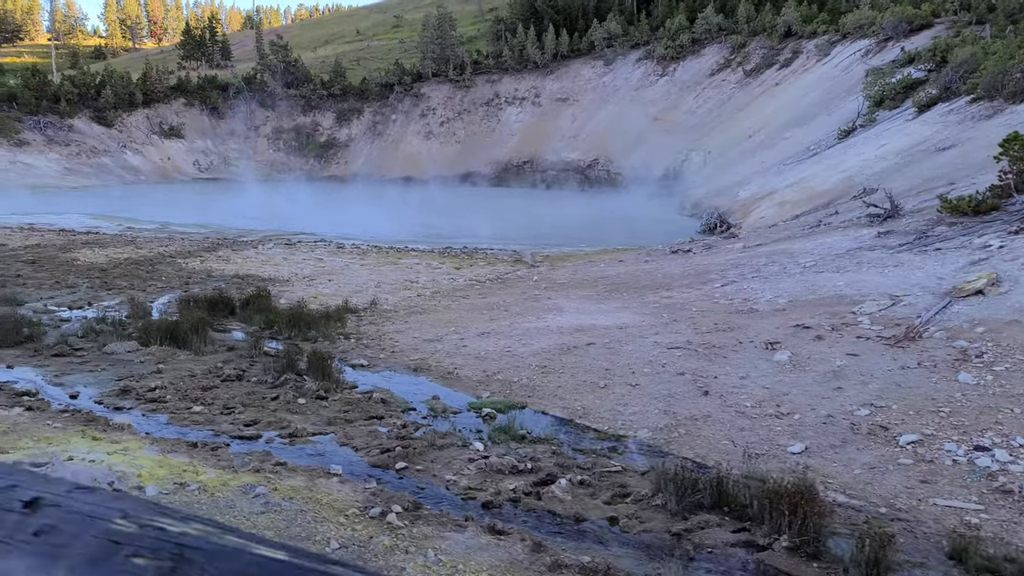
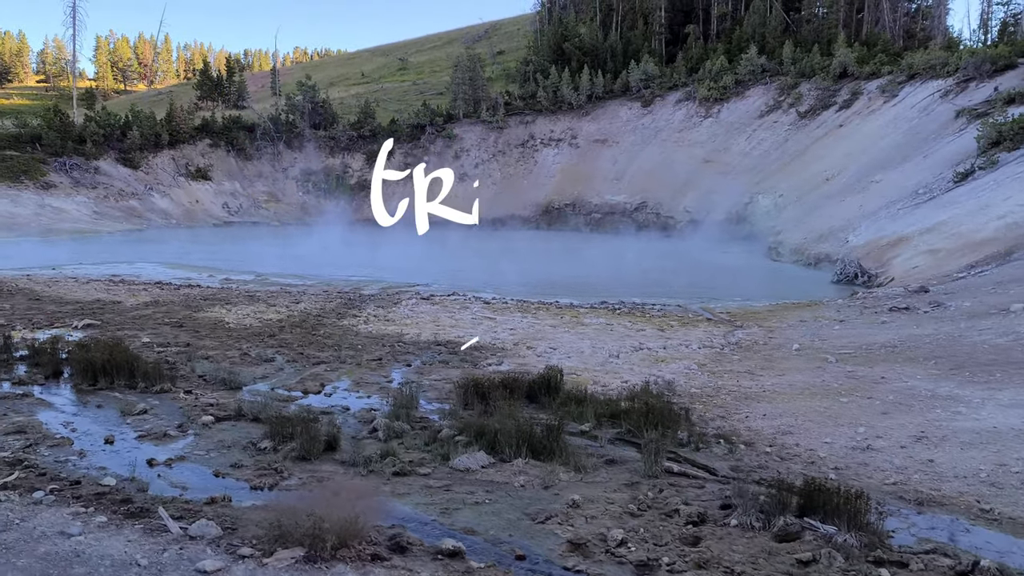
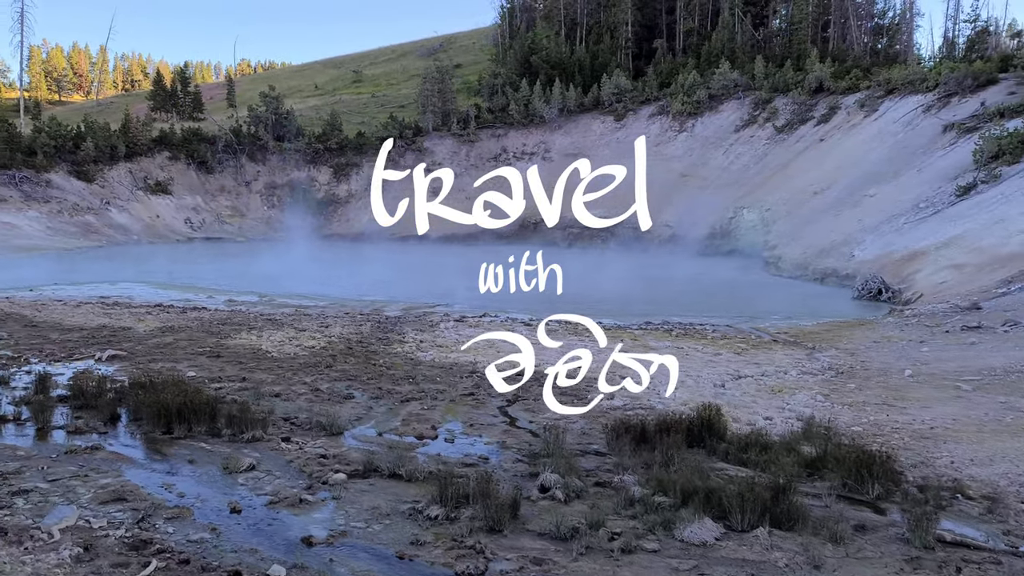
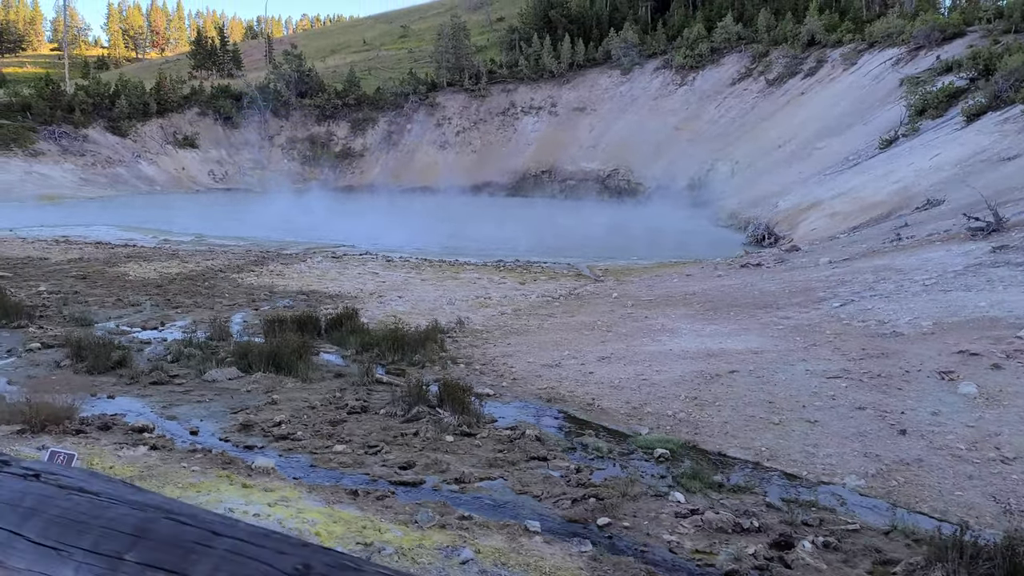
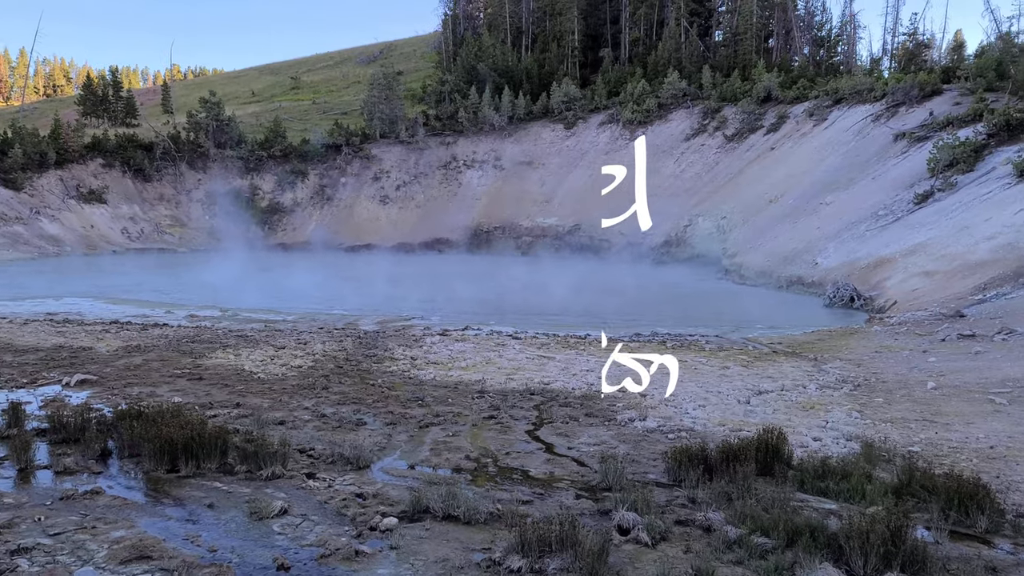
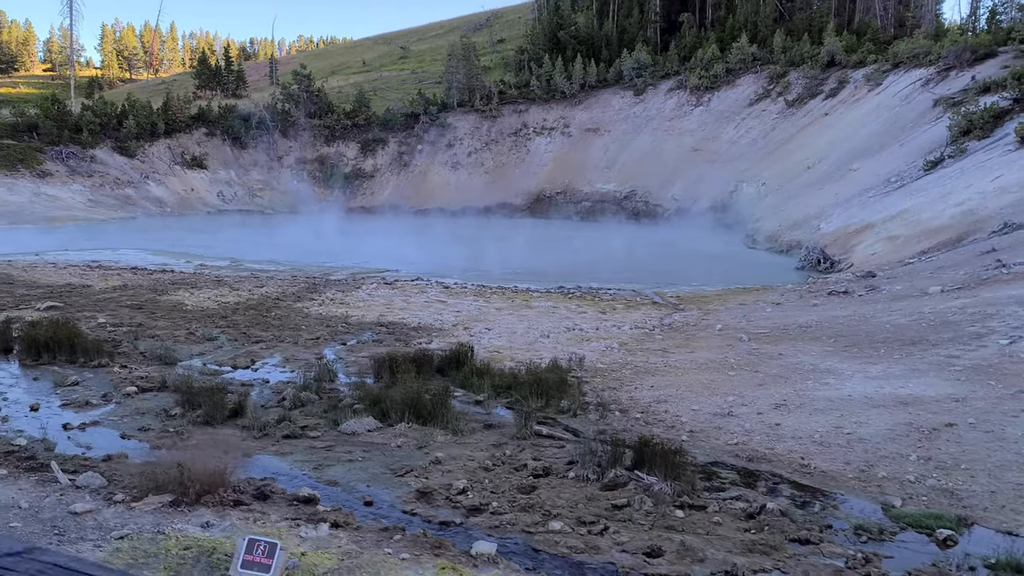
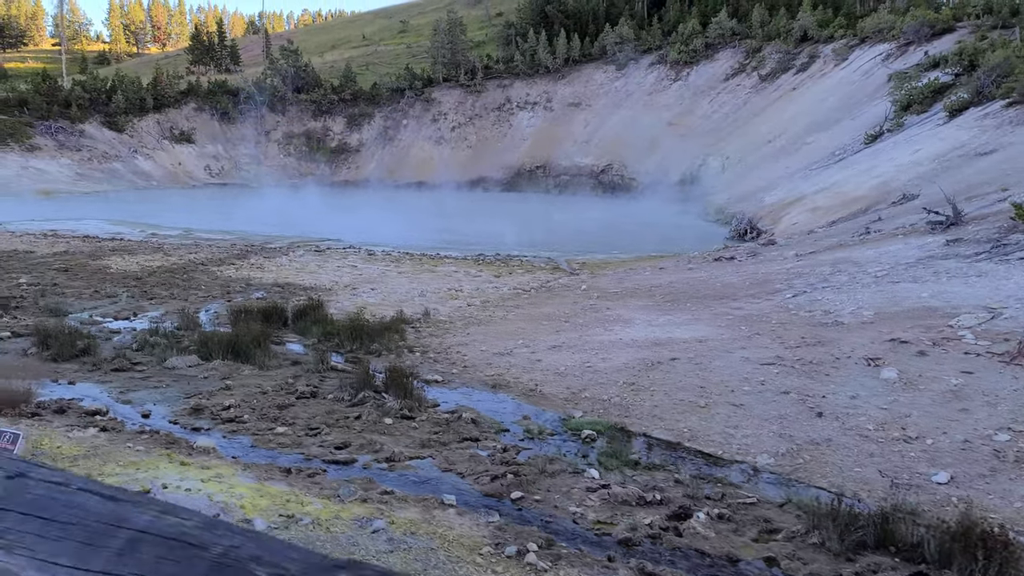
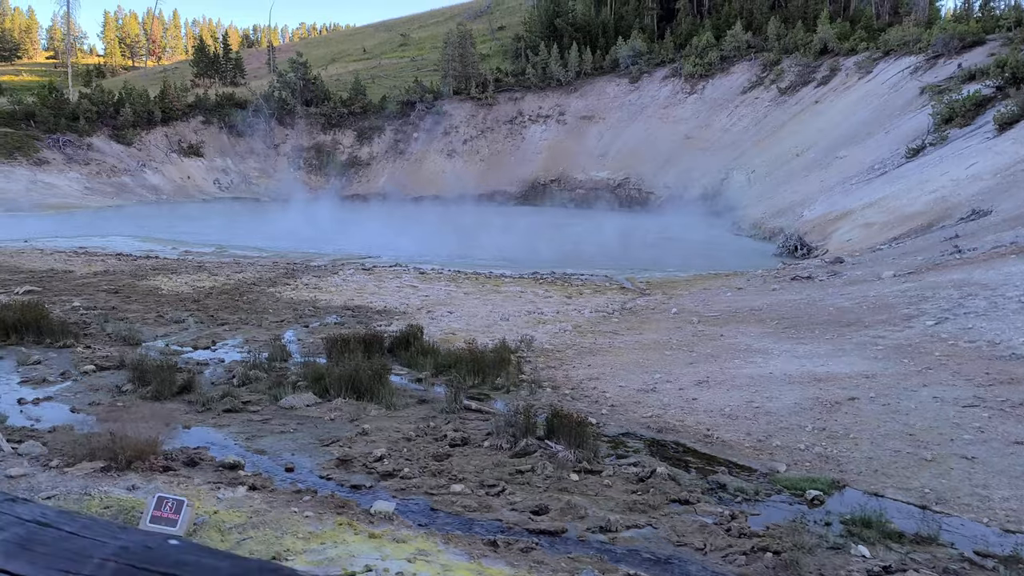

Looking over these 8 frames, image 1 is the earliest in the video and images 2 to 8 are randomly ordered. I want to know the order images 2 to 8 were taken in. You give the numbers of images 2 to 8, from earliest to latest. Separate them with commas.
7, 4, 8, 6, 2, 3, 5
